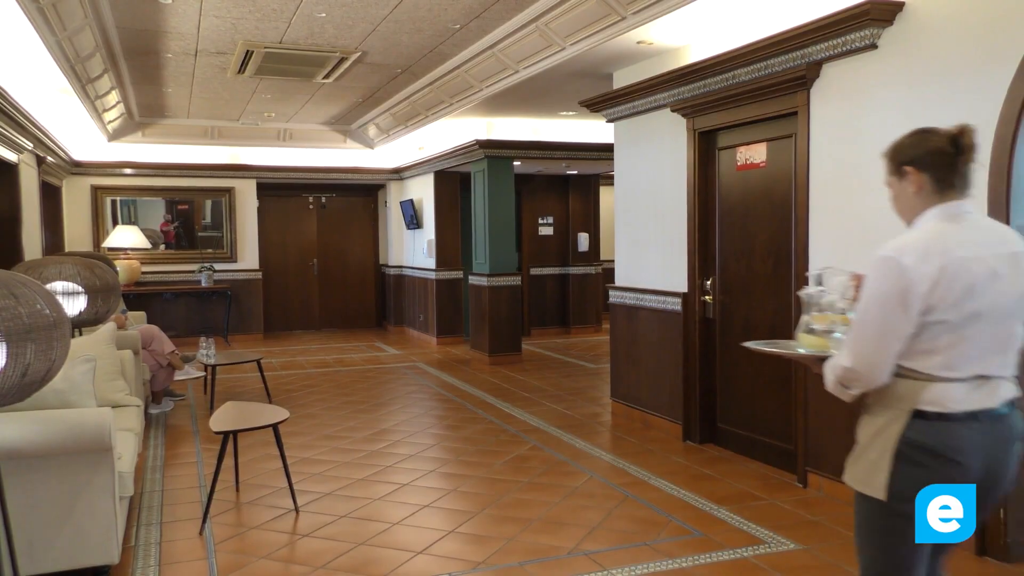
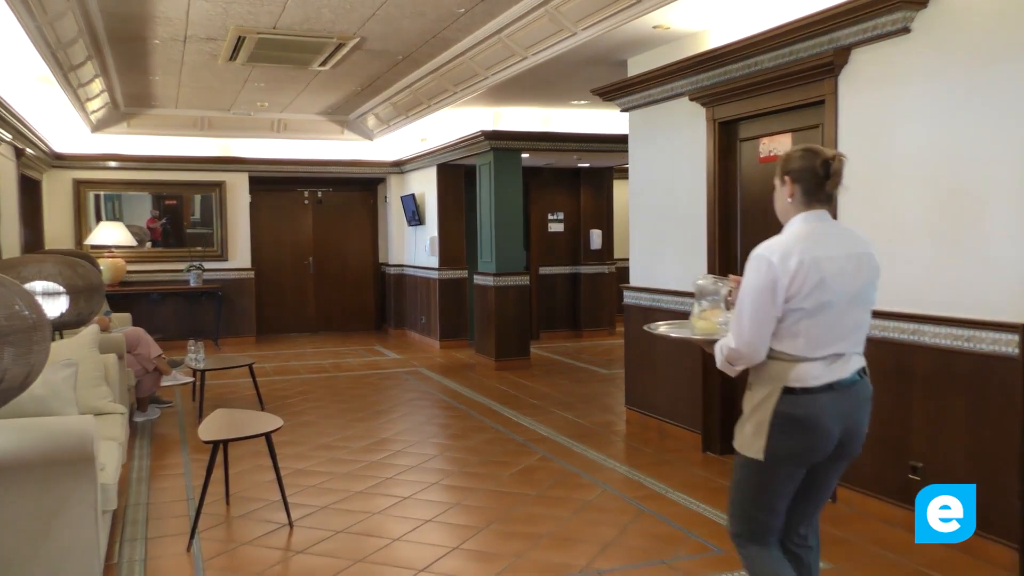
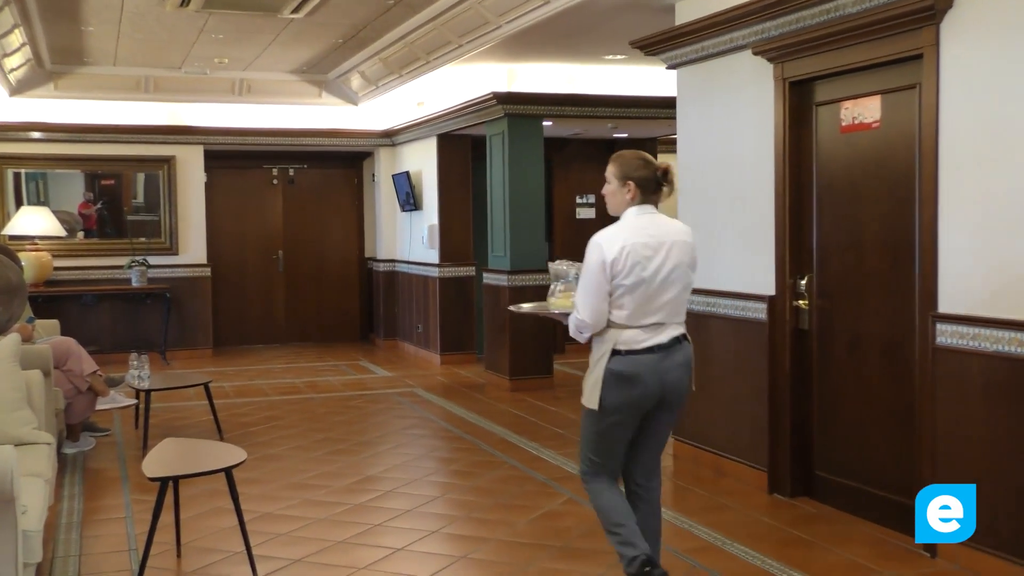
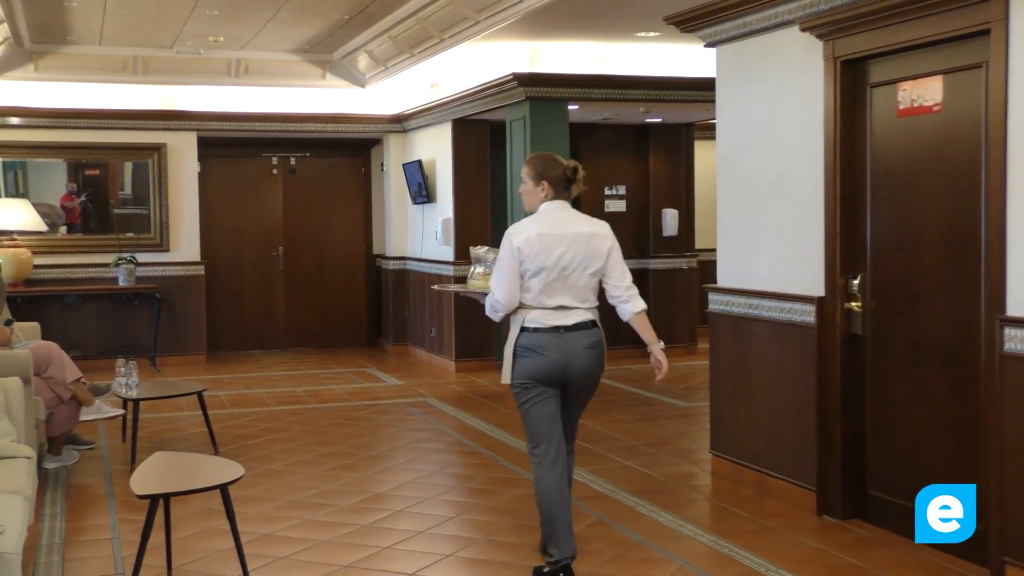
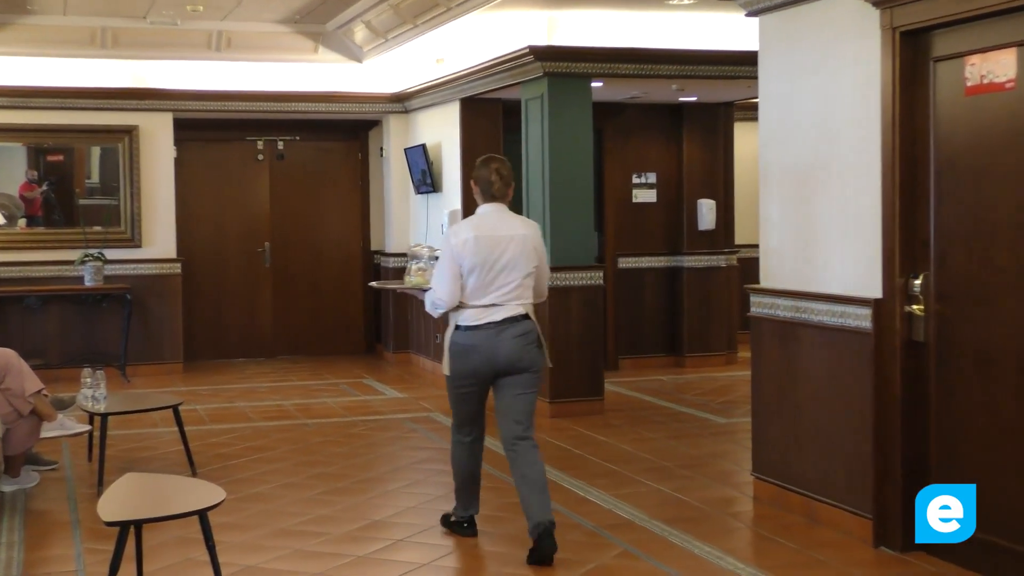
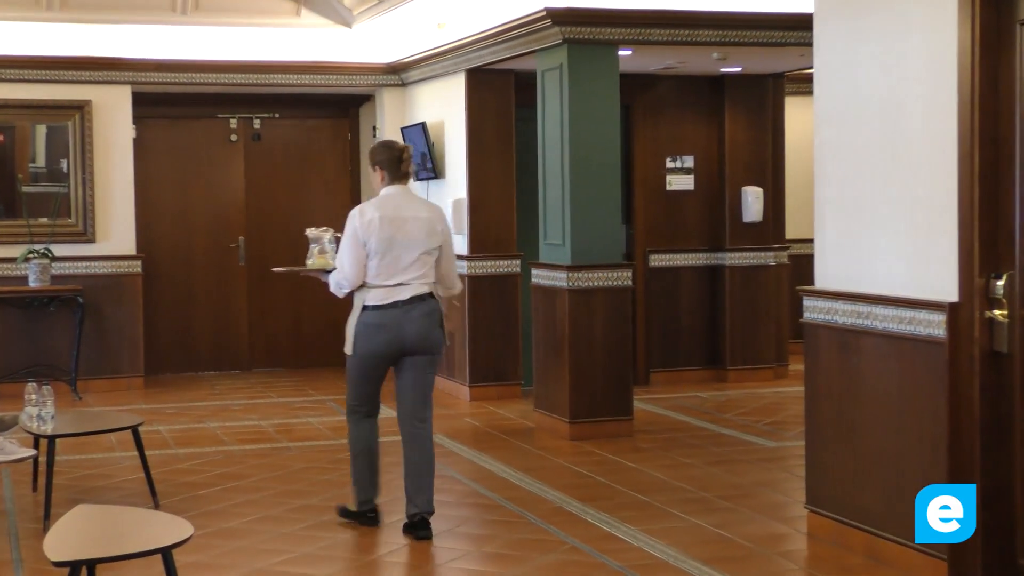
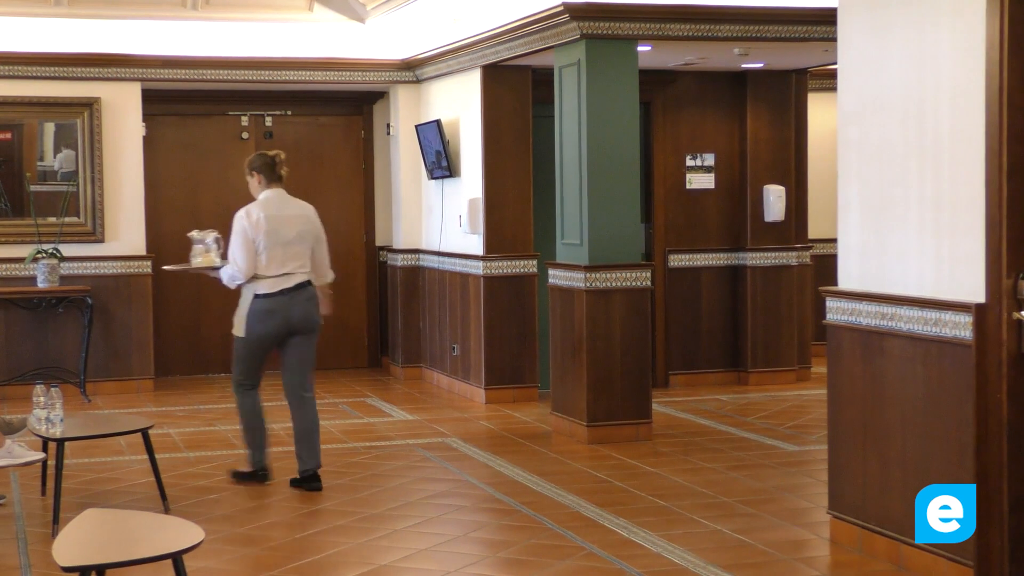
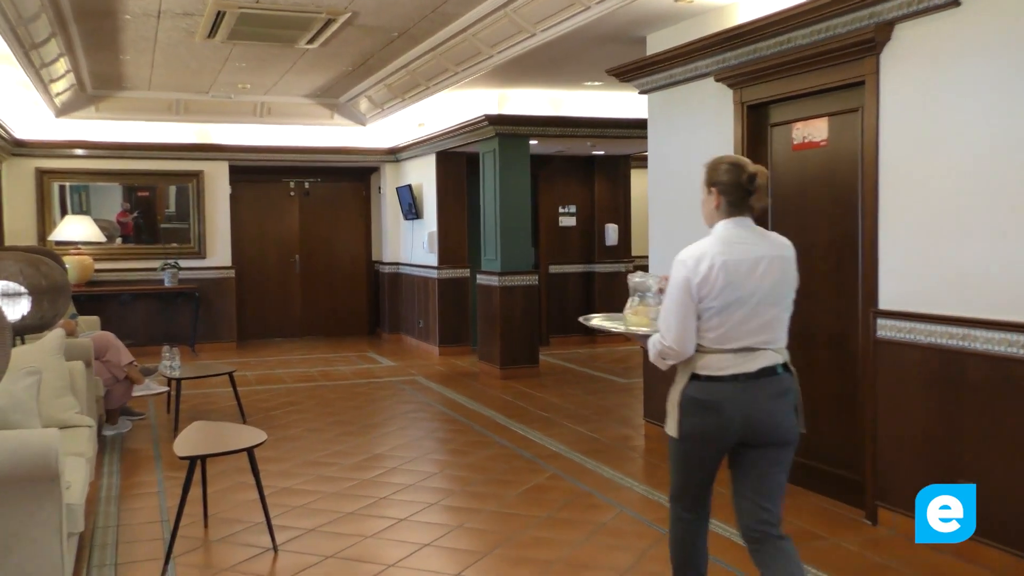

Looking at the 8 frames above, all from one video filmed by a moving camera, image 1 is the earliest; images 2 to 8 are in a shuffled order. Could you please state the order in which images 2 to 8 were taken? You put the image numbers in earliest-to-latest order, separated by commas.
2, 8, 3, 4, 5, 6, 7
